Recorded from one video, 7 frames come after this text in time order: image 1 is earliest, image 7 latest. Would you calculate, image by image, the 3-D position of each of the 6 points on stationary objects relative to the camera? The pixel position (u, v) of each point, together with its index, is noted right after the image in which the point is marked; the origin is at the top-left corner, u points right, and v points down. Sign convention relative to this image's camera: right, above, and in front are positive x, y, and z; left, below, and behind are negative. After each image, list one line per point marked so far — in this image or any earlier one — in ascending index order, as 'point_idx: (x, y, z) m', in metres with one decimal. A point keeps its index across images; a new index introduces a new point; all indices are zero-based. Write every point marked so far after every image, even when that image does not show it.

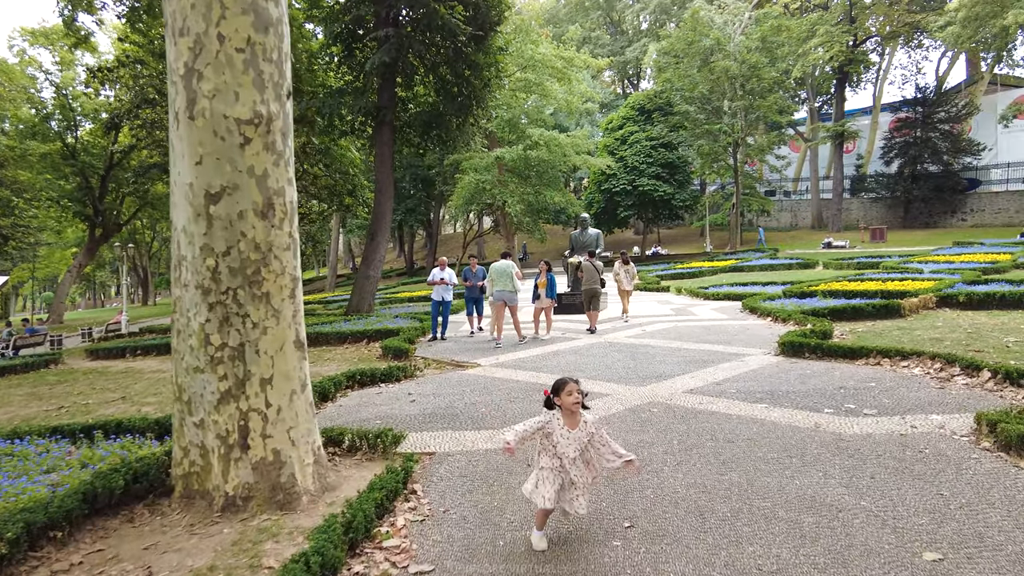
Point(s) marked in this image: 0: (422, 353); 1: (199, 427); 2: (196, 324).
0: (-1.0, -0.8, +7.4) m
1: (-1.4, -0.6, +2.9) m
2: (-1.3, -0.2, +2.8) m
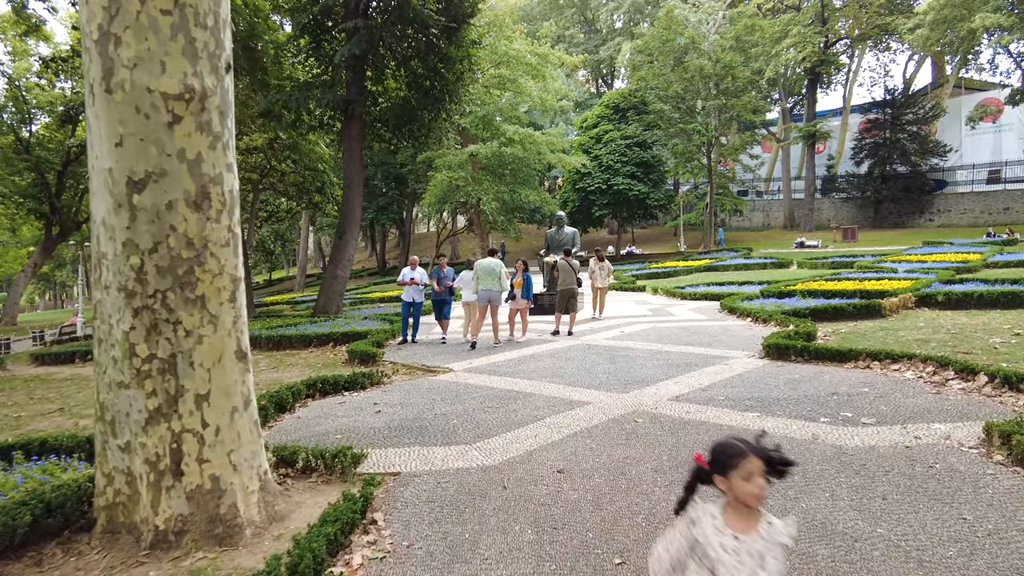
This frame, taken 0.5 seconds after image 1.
0: (-1.3, -0.8, +7.0) m
1: (-1.5, -0.6, +2.5) m
2: (-1.4, -0.2, +2.4) m
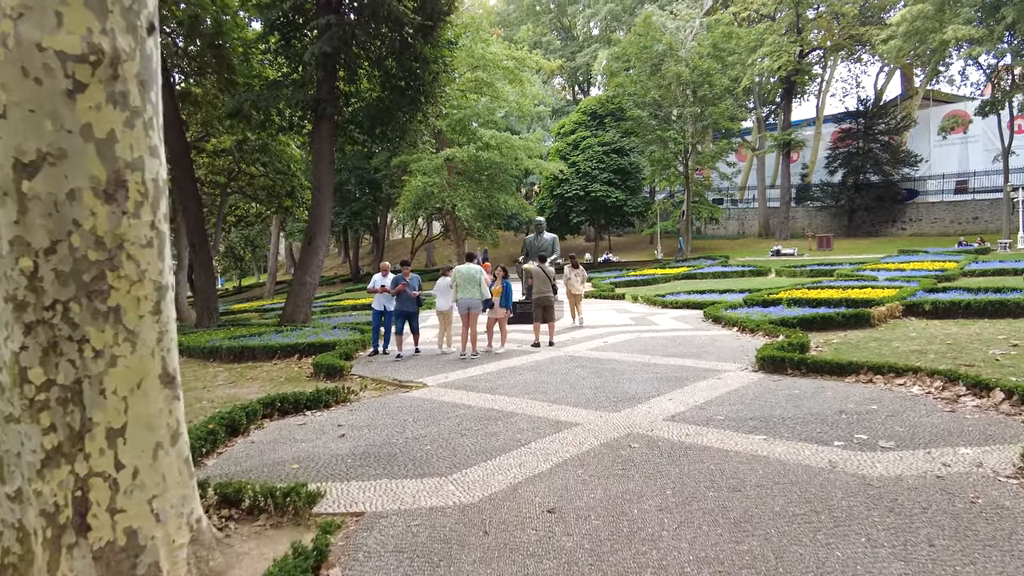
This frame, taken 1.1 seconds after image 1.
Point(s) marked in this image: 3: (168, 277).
0: (-1.5, -0.8, +6.5) m
1: (-1.5, -0.6, +2.0) m
2: (-1.5, -0.2, +1.9) m
3: (-1.1, 0.0, +2.2) m
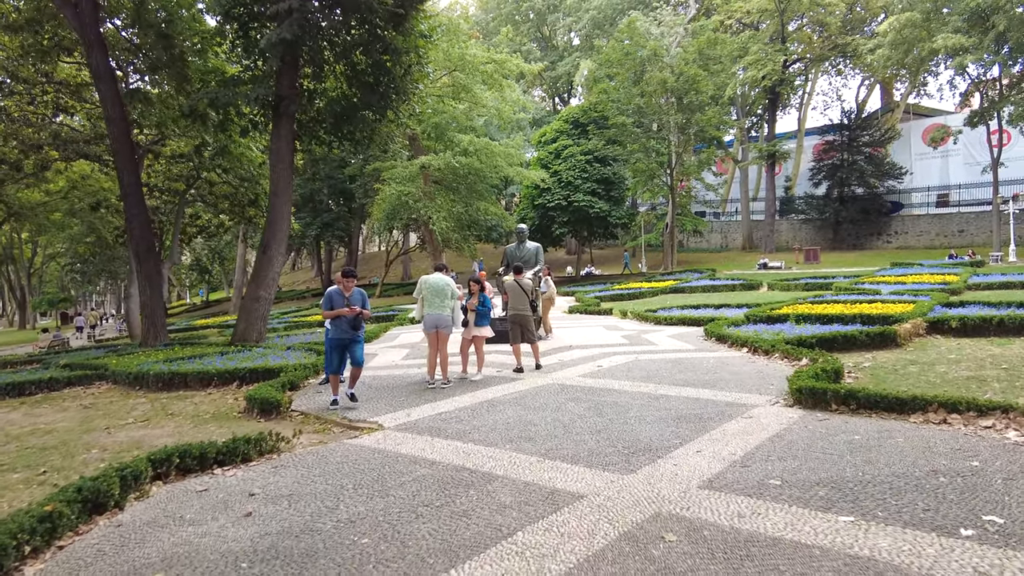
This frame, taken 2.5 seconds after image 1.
0: (-1.7, -1.0, +5.3) m
1: (-1.5, -0.7, +0.8) m
2: (-1.5, -0.2, +0.8) m
3: (-1.2, 0.0, +1.0) m
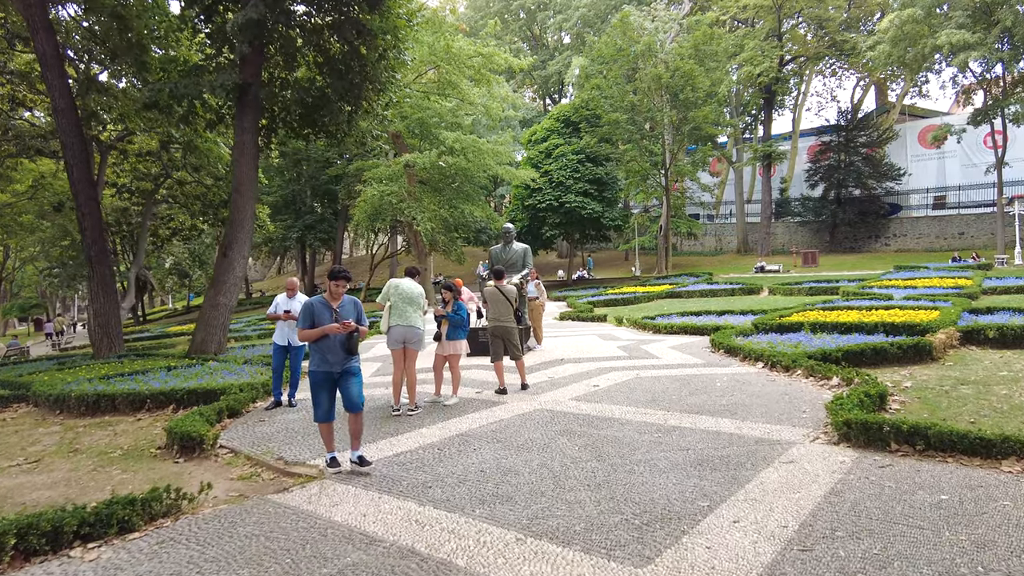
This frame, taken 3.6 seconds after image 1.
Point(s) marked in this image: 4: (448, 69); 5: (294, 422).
0: (-1.9, -1.0, +4.3) m
1: (-1.6, -0.7, -0.2) m
2: (-1.6, -0.3, -0.2) m
3: (-1.3, 0.0, +0.1) m
4: (-1.9, +6.5, +19.6) m
5: (-1.7, -1.0, +5.0) m
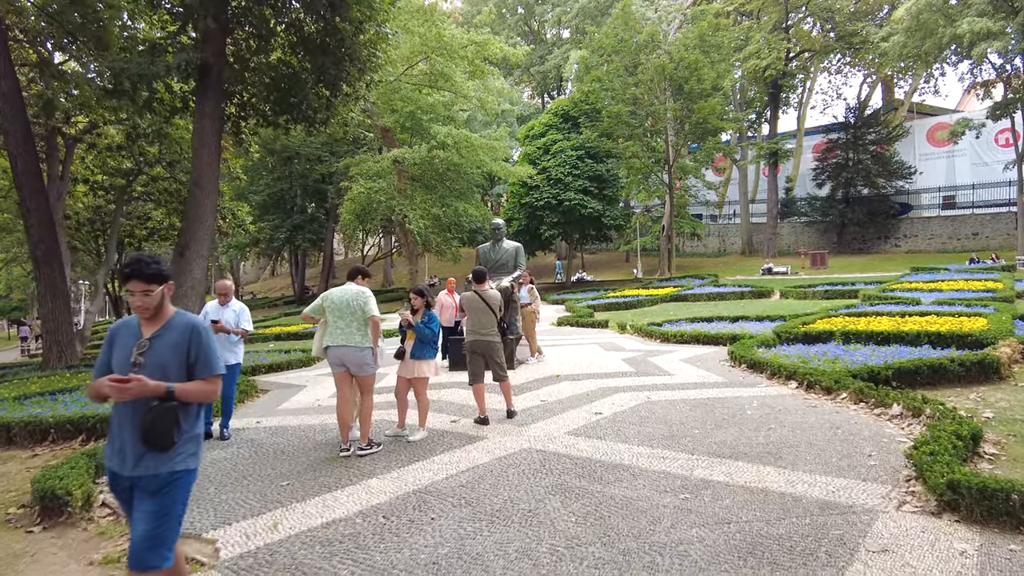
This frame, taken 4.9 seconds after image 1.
0: (-2.0, -1.1, +3.3) m
1: (-1.7, -0.7, -1.2) m
2: (-1.7, -0.3, -1.3) m
3: (-1.4, 0.0, -1.0) m
4: (-2.1, +6.5, +18.6) m
5: (-1.8, -1.0, +3.9) m
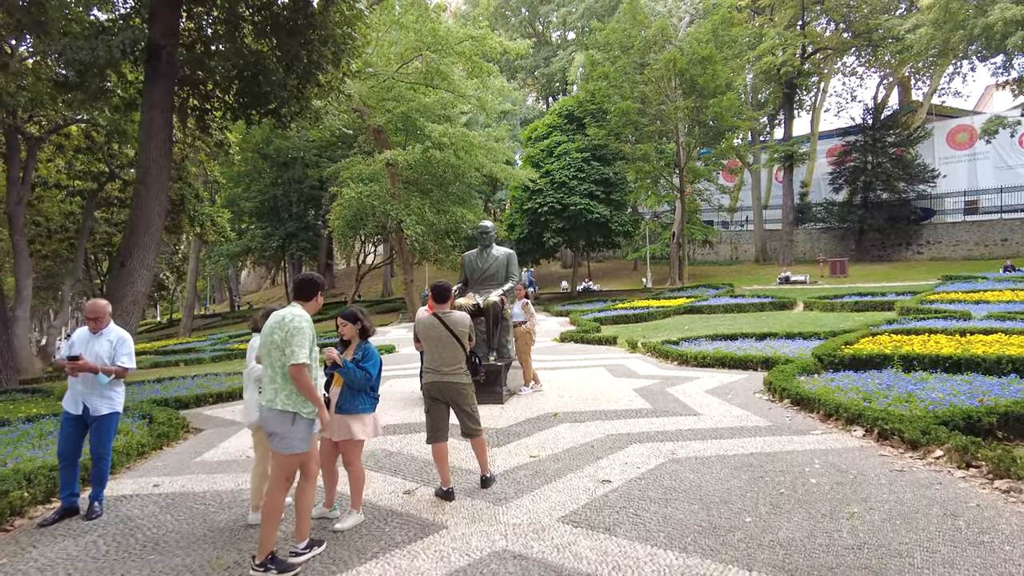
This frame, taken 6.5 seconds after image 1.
0: (-2.1, -1.2, +2.0) m
1: (-1.9, -0.8, -2.5) m
2: (-1.9, -0.3, -2.5) m
3: (-1.6, -0.1, -2.3) m
4: (-2.1, +6.2, +17.4) m
5: (-1.9, -1.2, +2.6) m
